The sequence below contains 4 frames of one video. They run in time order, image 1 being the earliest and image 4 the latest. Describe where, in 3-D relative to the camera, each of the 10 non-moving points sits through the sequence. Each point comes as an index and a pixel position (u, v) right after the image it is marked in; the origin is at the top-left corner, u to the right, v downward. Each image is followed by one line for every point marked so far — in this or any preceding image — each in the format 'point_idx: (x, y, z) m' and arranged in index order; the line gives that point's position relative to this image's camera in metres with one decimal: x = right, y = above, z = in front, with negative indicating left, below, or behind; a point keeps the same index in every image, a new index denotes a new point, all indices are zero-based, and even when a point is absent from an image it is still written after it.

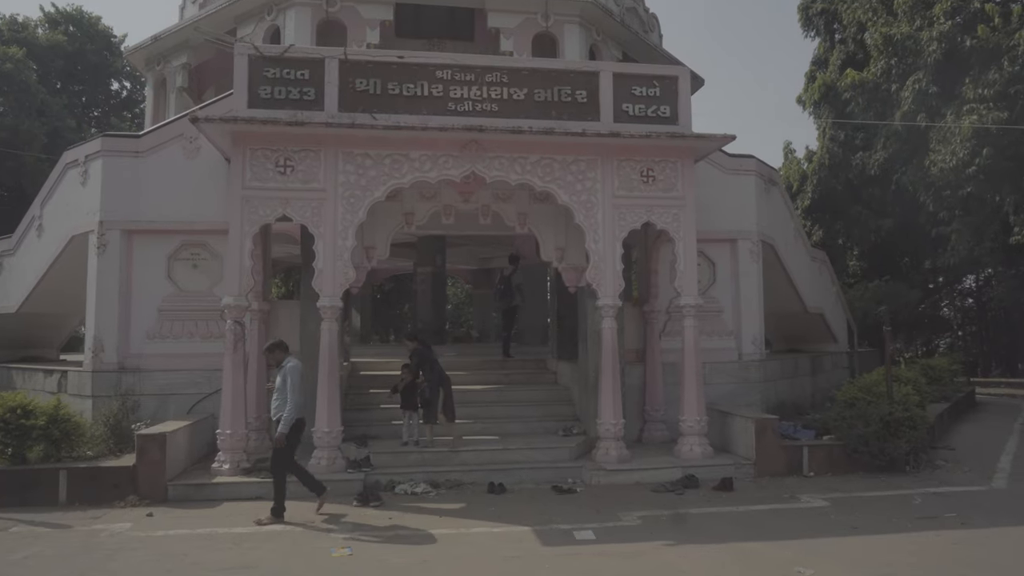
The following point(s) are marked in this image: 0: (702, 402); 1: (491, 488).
0: (+2.1, -1.3, +8.4) m
1: (-0.2, -2.0, +7.5) m
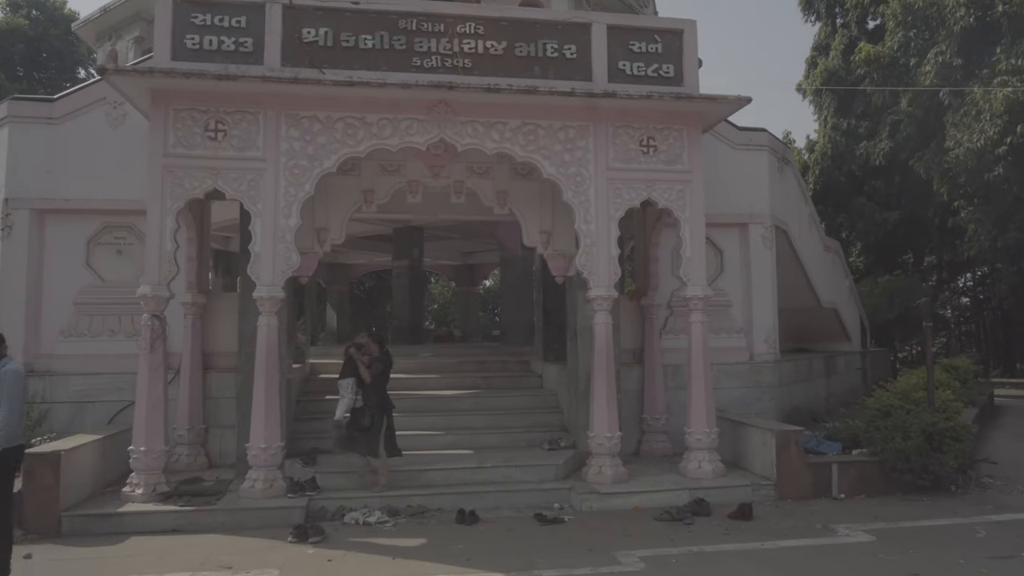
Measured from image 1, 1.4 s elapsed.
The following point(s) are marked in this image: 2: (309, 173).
0: (+1.9, -1.2, +7.2) m
1: (-0.4, -1.9, +6.2) m
2: (-1.8, +1.0, +6.8) m
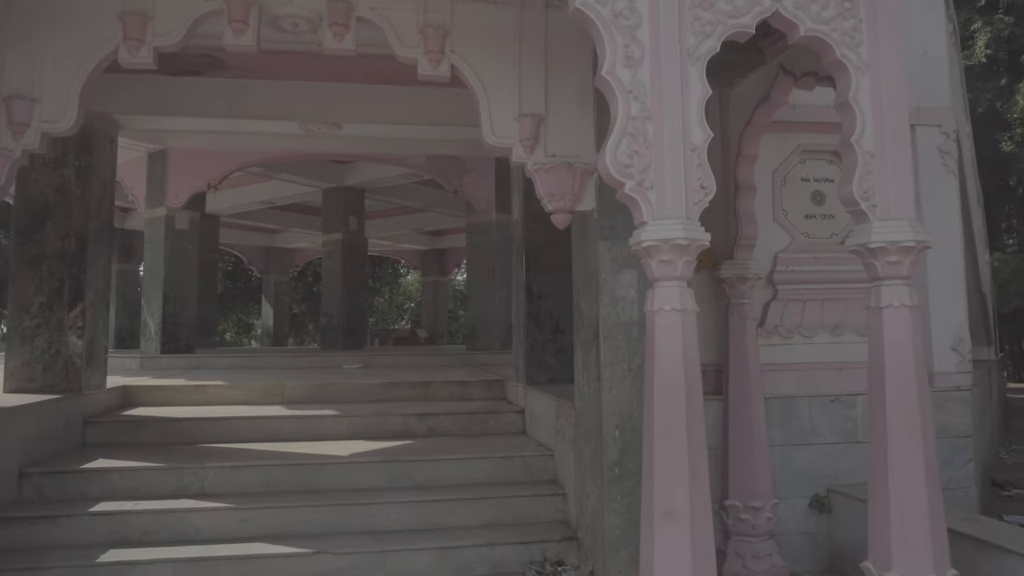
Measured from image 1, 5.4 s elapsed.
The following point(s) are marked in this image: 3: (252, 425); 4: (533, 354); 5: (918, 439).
0: (+1.6, -0.9, +2.9) m
1: (-0.6, -1.6, +1.9) m
2: (-2.1, +1.3, +2.5) m
3: (-1.8, -0.9, +5.1) m
4: (+0.2, -0.5, +5.5) m
5: (+1.6, -0.6, +2.9) m
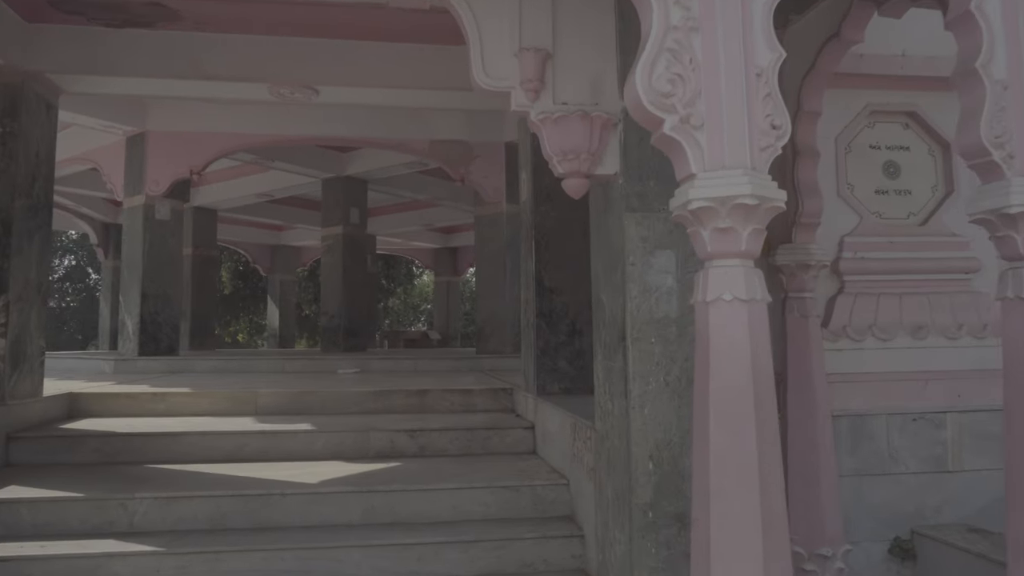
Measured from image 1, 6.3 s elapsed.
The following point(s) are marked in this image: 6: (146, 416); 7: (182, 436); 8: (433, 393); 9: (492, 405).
0: (+1.6, -0.9, +2.1) m
1: (-0.7, -1.6, +1.1) m
2: (-2.1, +1.3, +1.8) m
3: (-1.7, -0.9, +4.4) m
4: (+0.2, -0.4, +4.7) m
5: (+1.5, -0.5, +2.0) m
6: (-2.4, -0.8, +5.0) m
7: (-1.9, -0.8, +4.3) m
8: (-0.6, -0.7, +5.3) m
9: (-0.1, -0.8, +5.3) m
